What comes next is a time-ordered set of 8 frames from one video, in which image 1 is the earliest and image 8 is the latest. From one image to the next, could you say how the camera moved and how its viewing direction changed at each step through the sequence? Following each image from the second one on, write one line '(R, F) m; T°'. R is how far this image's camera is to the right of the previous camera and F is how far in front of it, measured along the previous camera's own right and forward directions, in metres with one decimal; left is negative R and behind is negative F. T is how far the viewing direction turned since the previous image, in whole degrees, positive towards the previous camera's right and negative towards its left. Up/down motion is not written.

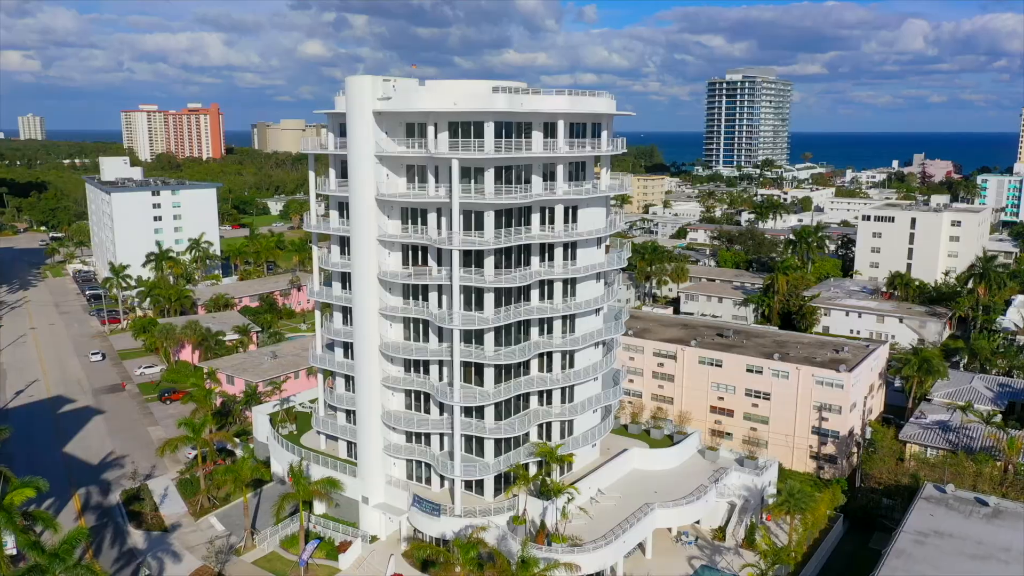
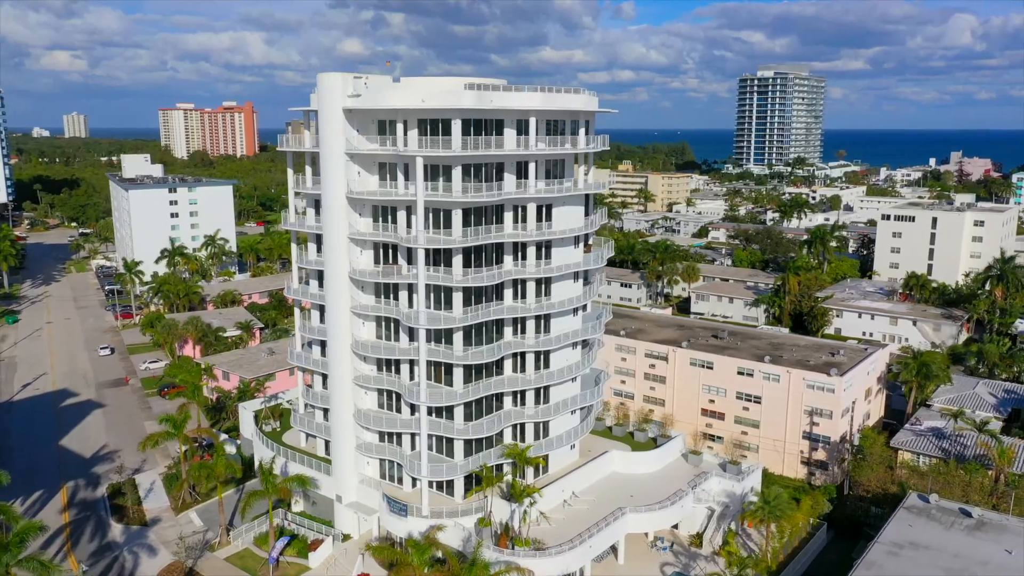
(+3.2, +0.6) m; -3°
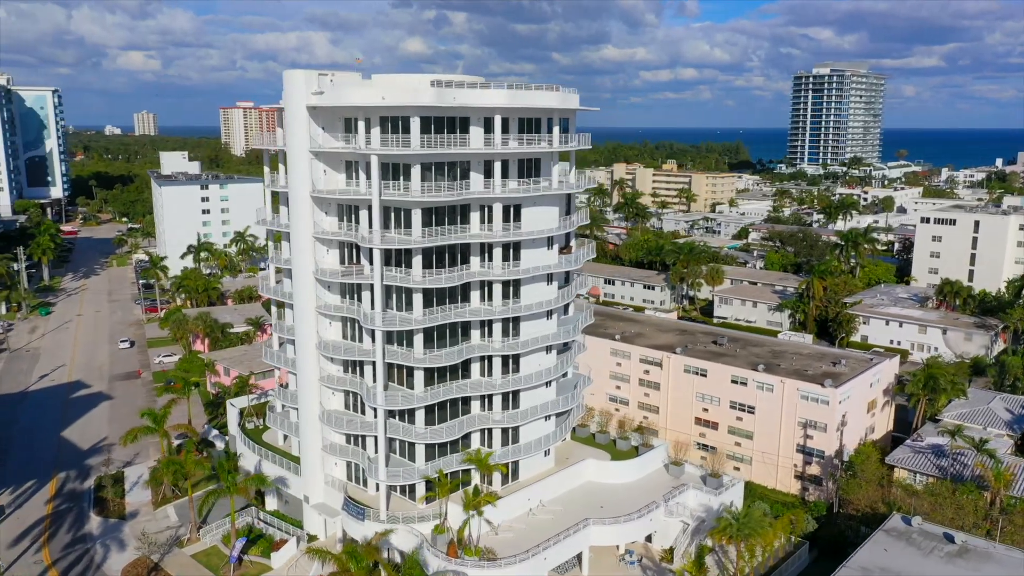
(+4.5, +1.2) m; -4°
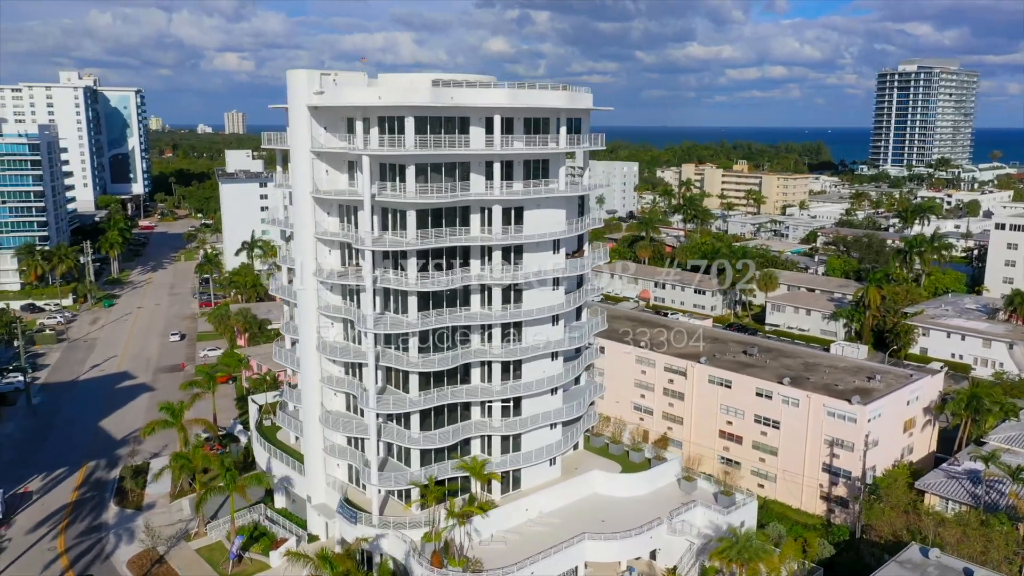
(+3.7, +1.2) m; -5°
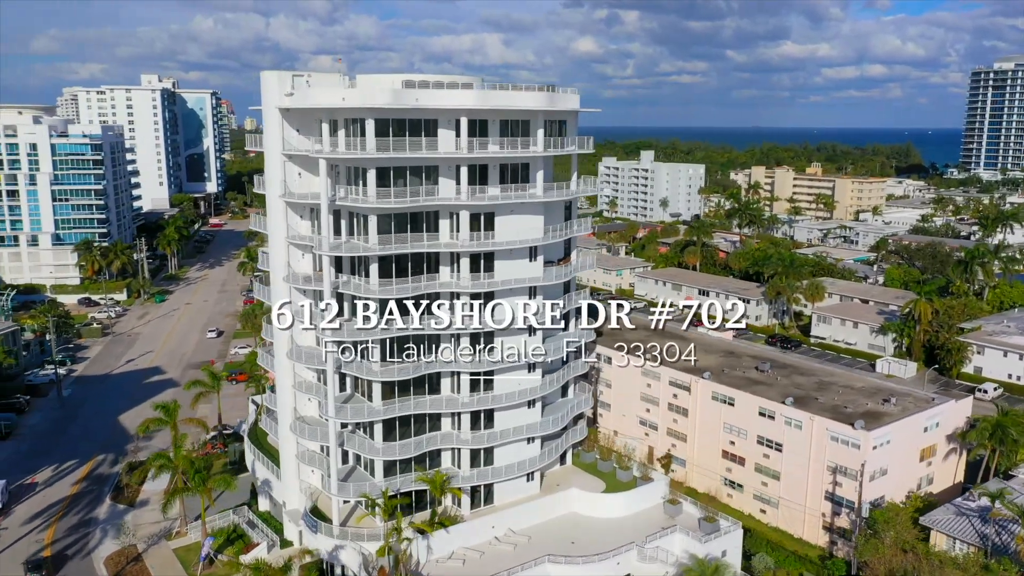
(+5.3, +1.8) m; -6°
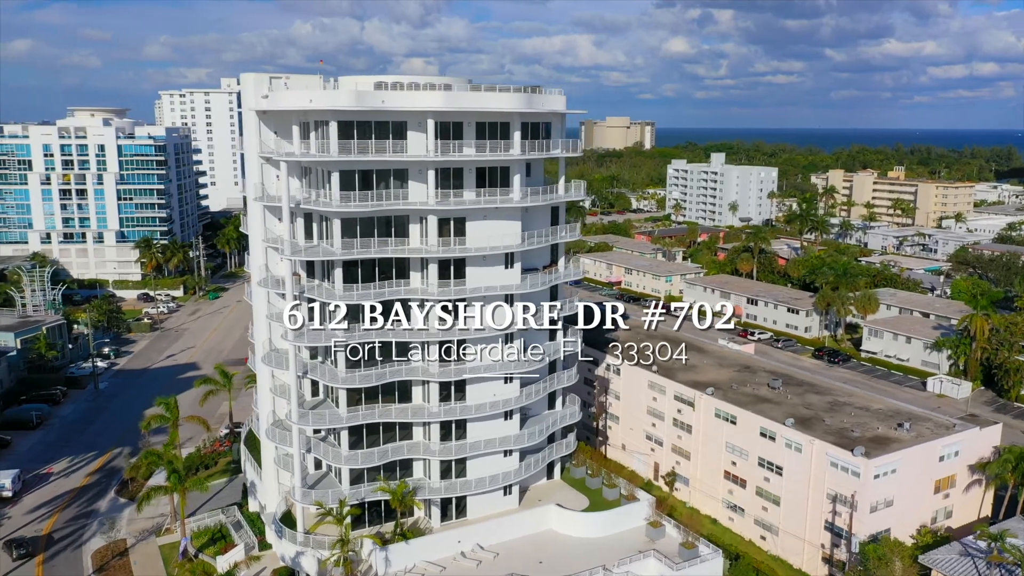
(+5.2, +1.6) m; -6°
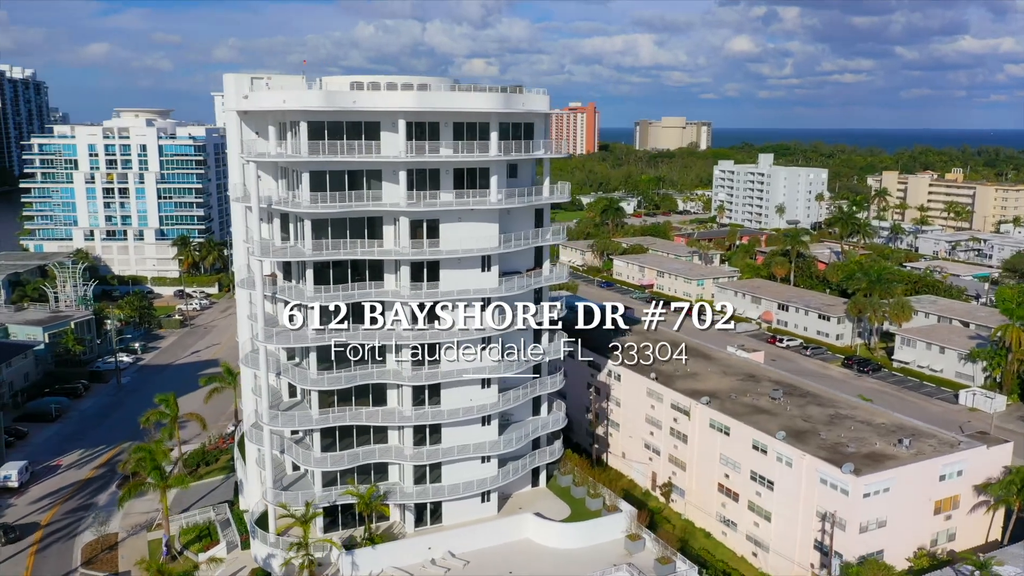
(+3.7, +0.9) m; -4°
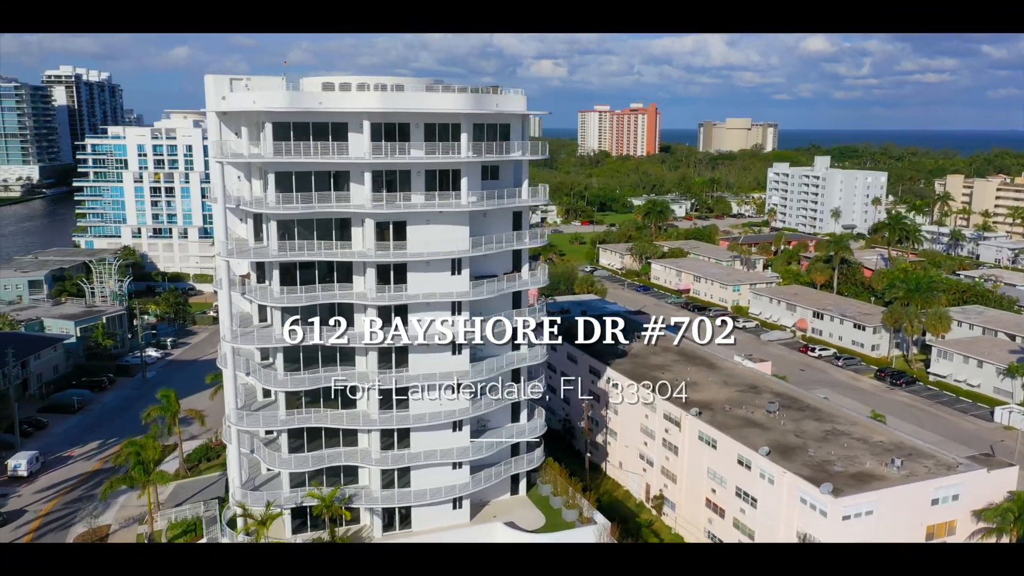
(+4.3, +0.9) m; -5°
